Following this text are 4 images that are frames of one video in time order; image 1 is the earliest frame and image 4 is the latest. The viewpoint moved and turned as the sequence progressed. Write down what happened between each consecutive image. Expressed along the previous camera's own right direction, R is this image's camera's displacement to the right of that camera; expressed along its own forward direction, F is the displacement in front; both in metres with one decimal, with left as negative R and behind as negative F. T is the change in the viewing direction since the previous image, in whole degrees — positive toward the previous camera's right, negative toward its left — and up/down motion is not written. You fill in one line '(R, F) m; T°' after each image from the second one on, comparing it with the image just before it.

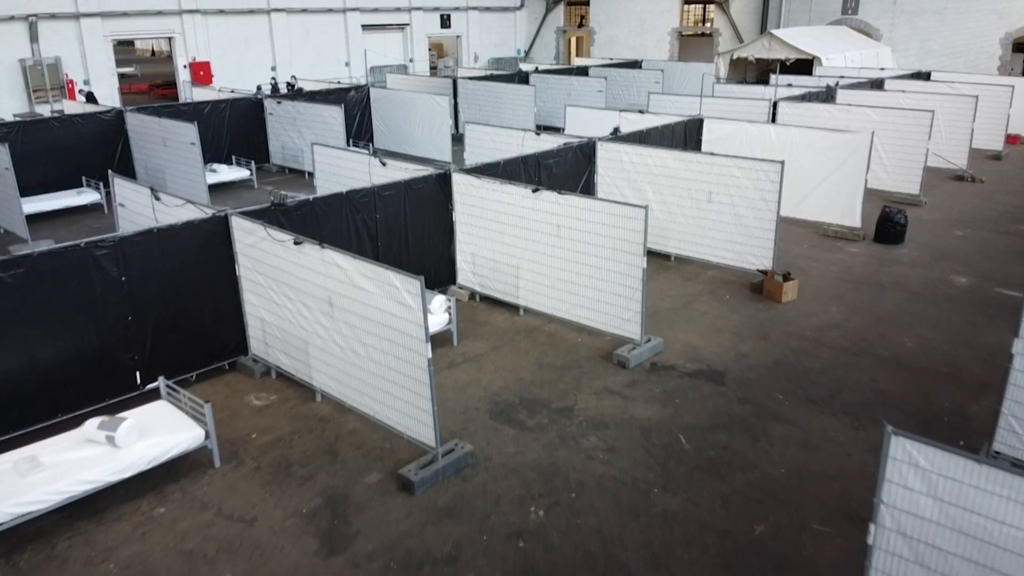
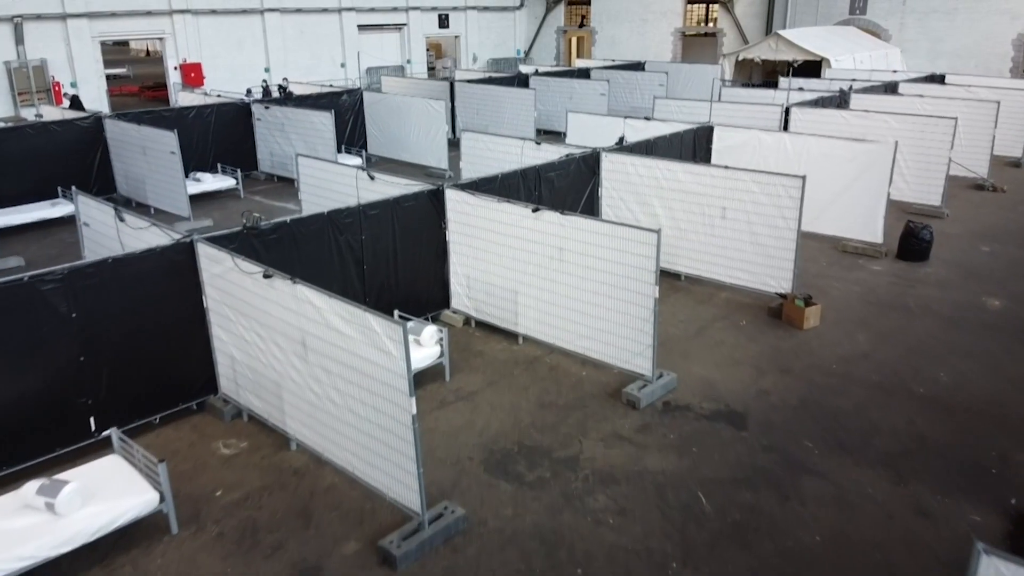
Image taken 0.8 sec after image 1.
(0.0, +0.8) m; 0°
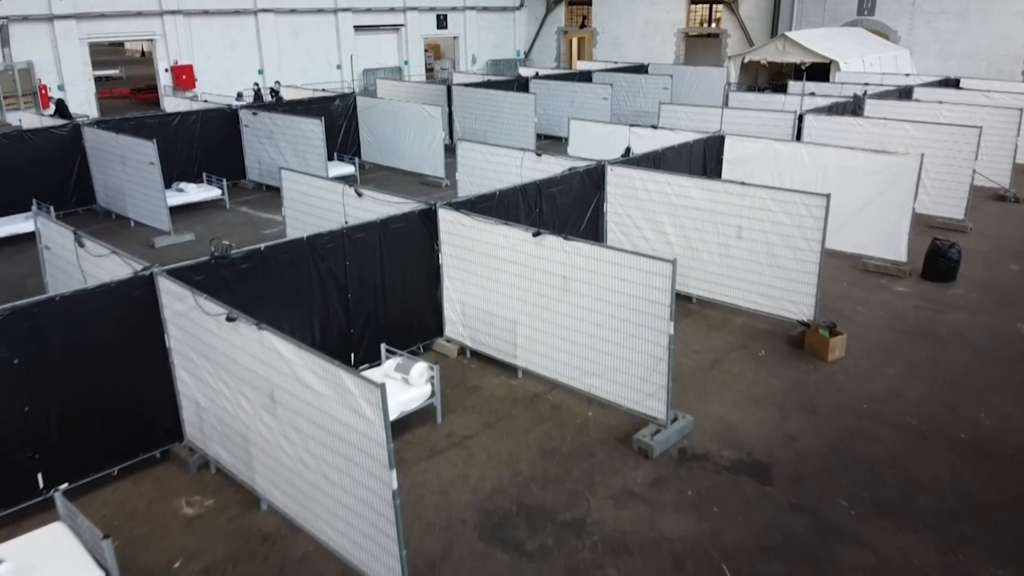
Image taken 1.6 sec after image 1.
(0.0, +0.8) m; 0°
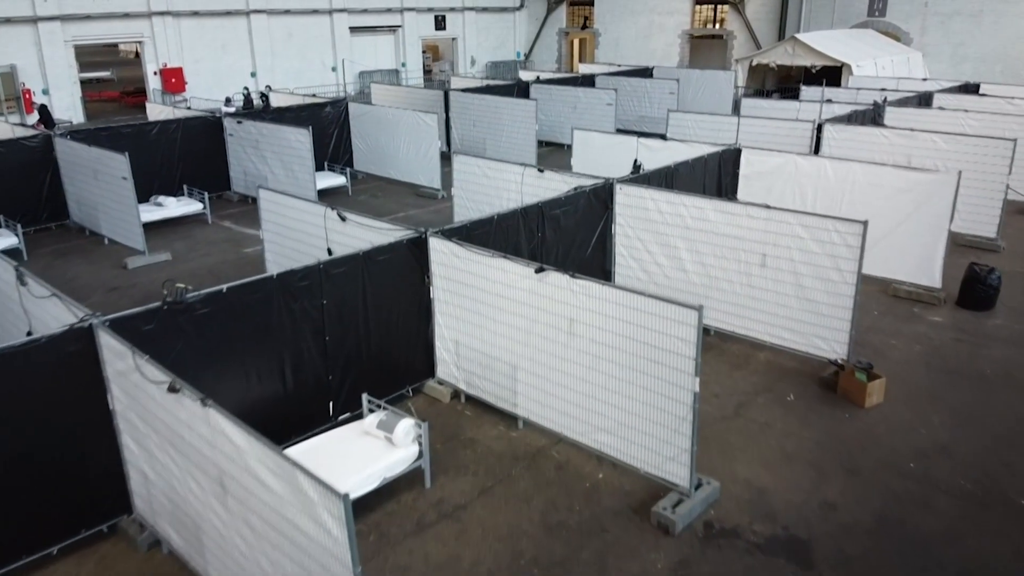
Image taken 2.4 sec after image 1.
(0.0, +0.9) m; 0°
